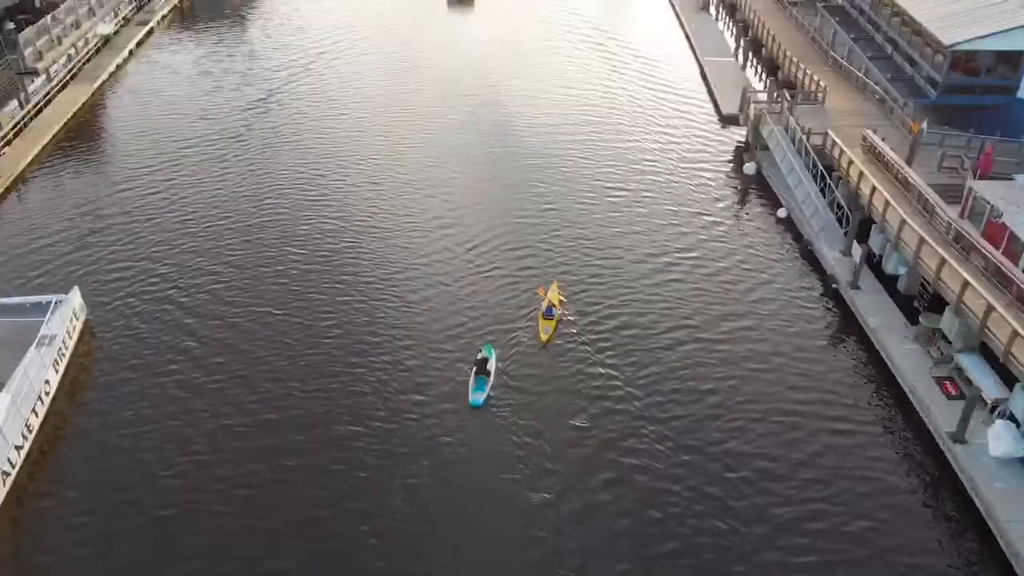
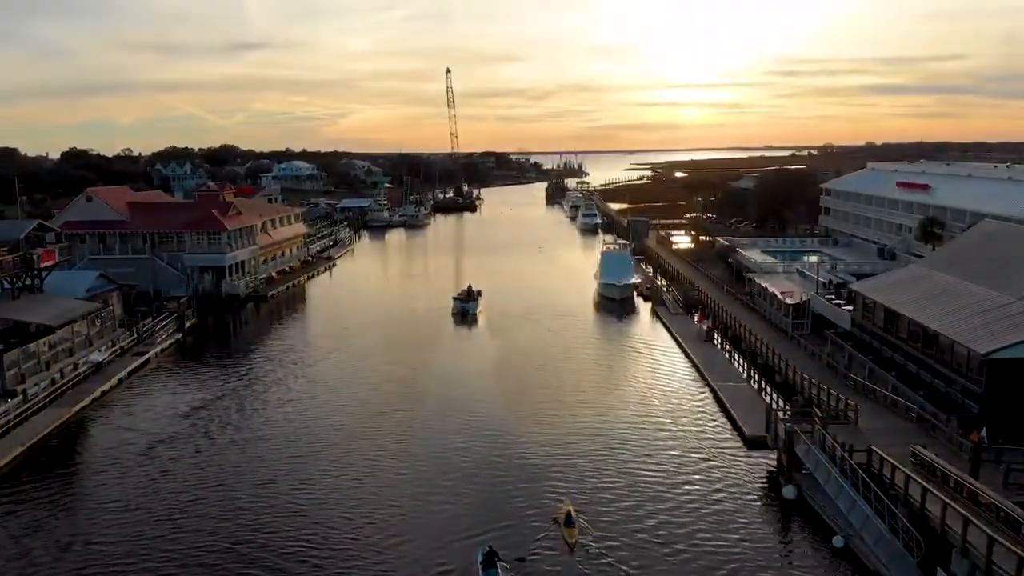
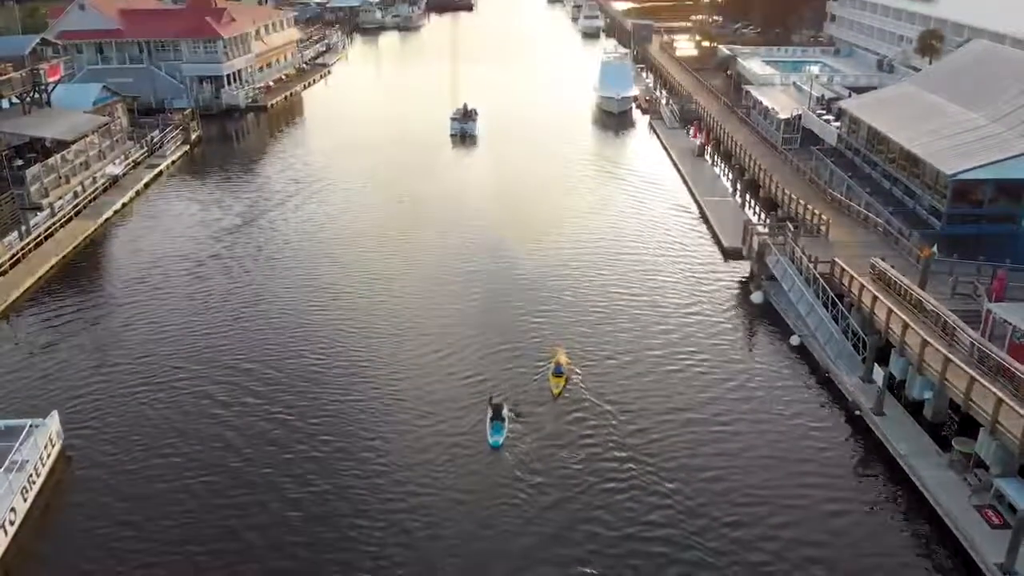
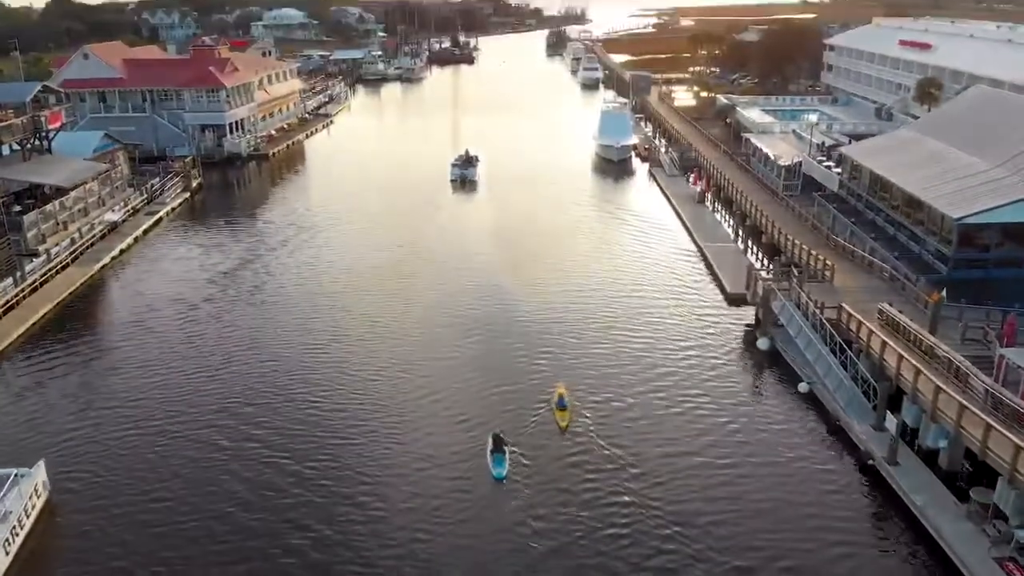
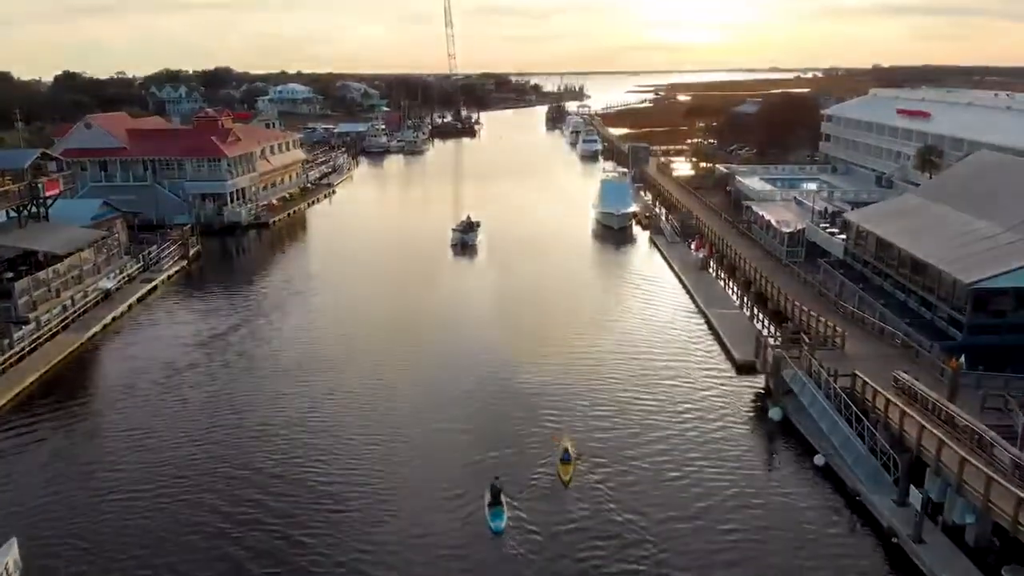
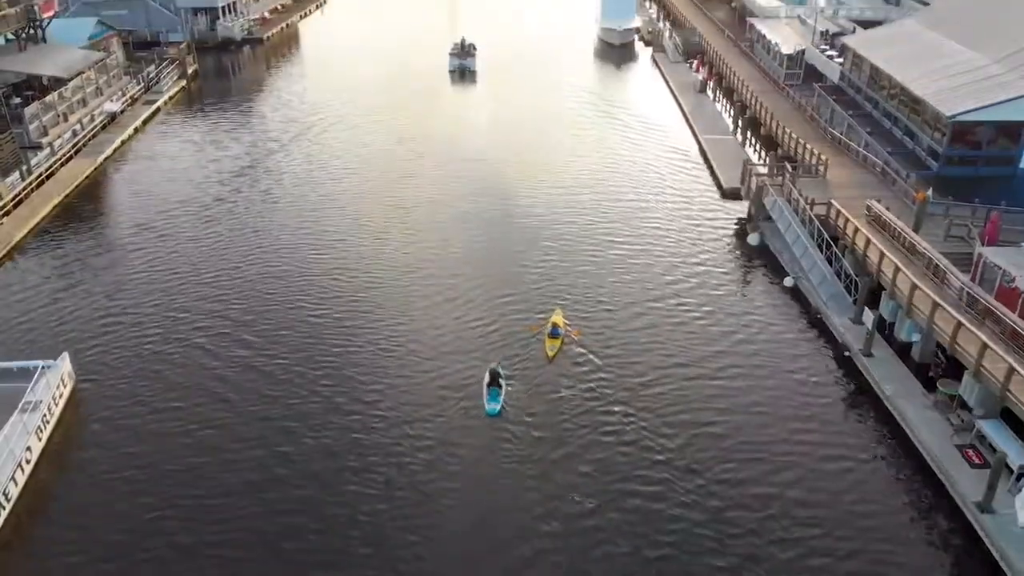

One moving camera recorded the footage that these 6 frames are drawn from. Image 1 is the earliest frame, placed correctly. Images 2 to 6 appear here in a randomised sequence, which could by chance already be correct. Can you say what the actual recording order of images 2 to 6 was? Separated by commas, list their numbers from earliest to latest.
6, 3, 4, 5, 2
